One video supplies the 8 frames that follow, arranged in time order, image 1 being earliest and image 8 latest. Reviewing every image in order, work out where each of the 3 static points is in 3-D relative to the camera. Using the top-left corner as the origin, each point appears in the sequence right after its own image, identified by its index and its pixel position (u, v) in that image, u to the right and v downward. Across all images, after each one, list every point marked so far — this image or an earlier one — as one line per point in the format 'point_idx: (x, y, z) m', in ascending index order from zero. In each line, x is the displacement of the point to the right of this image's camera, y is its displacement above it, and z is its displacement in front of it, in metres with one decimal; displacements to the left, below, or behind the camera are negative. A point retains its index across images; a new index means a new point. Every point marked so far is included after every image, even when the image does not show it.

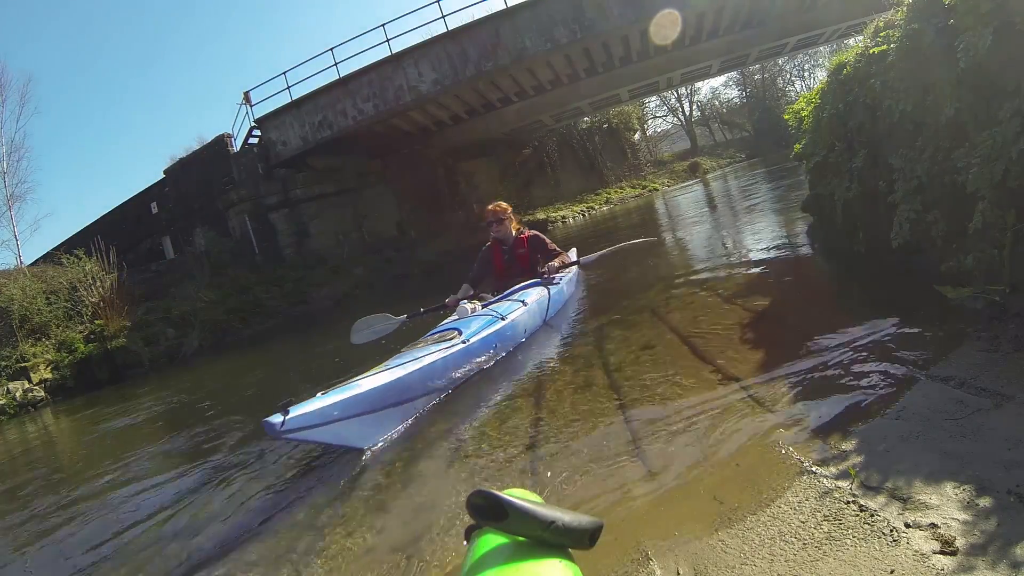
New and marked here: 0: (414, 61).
0: (-1.8, +4.2, +11.3) m
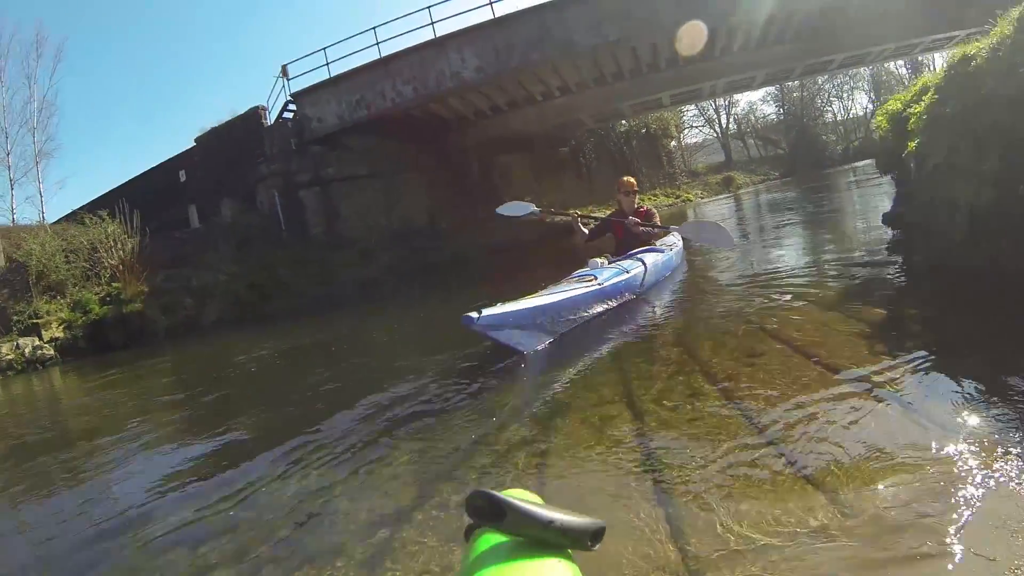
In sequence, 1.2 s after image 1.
0: (-0.9, +4.4, +11.1) m
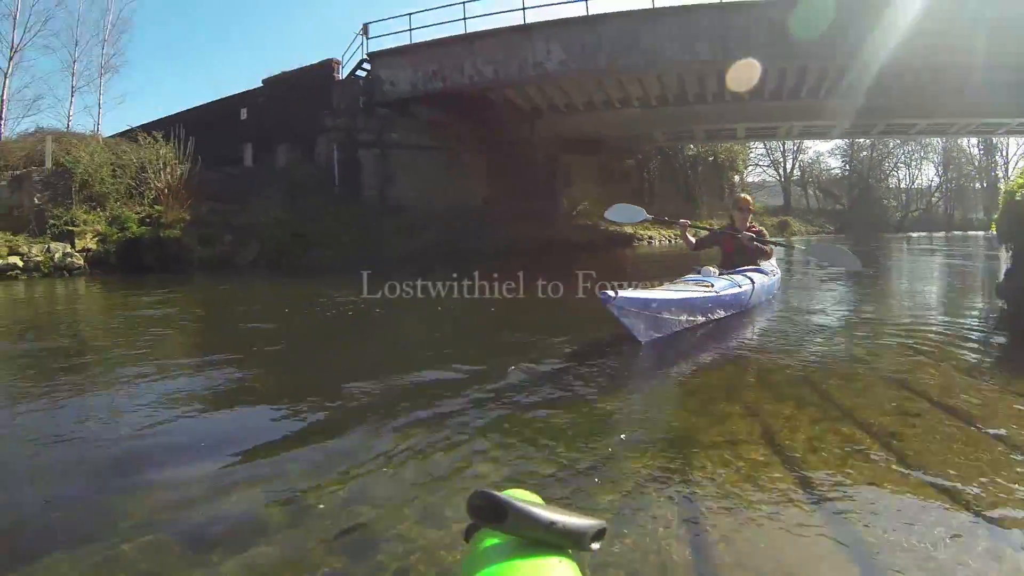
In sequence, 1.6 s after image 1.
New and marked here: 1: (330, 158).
0: (+0.6, +4.5, +10.8) m
1: (-3.5, +2.6, +12.3) m
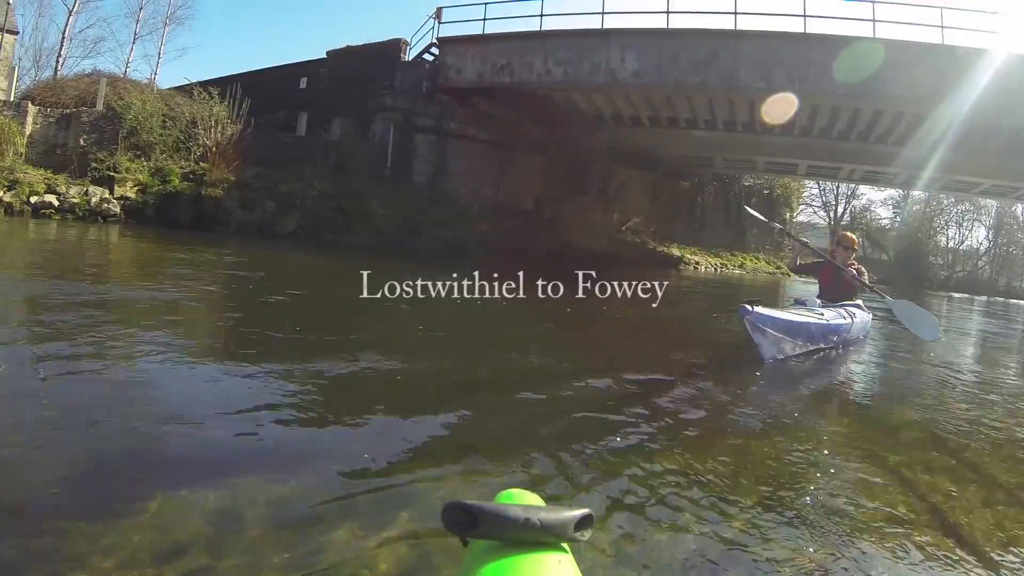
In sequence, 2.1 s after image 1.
0: (+1.9, +4.2, +10.6) m
1: (-2.4, +2.9, +12.1) m
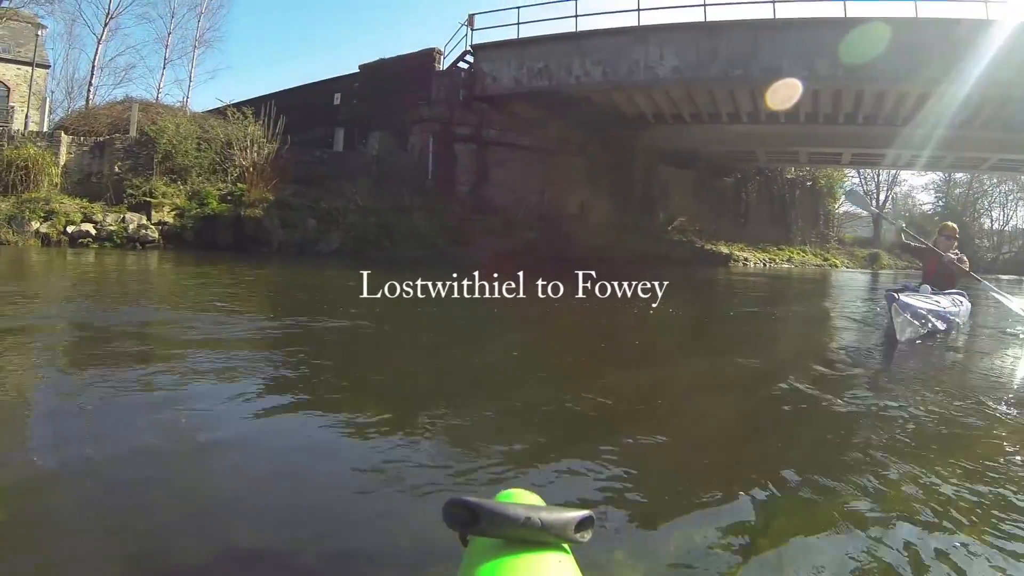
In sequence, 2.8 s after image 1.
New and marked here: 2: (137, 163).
0: (+2.5, +4.2, +10.3) m
1: (-1.7, +2.7, +11.9) m
2: (-7.9, +2.6, +12.9) m
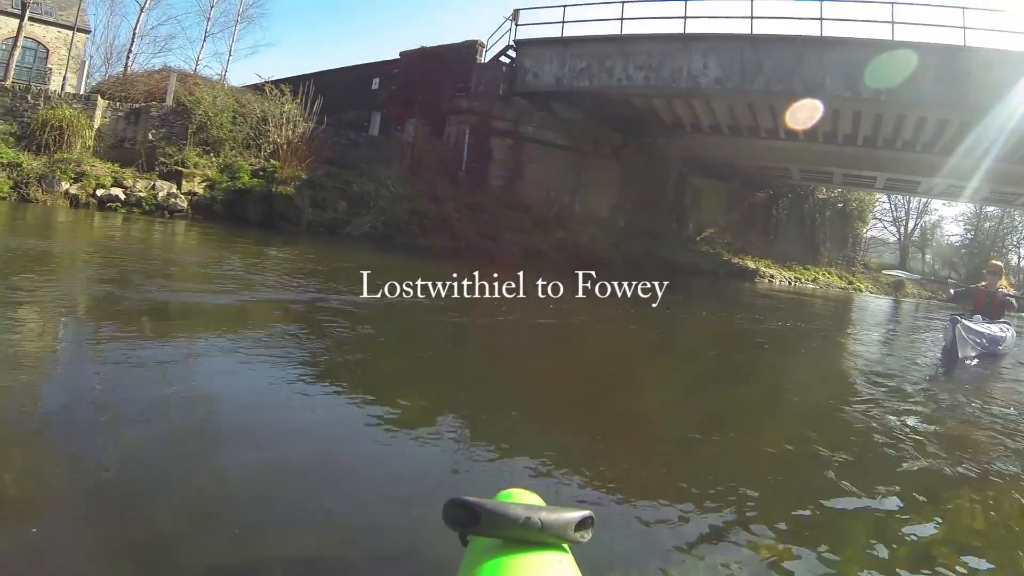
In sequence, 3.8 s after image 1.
0: (+3.2, +4.0, +10.3) m
1: (-1.1, +2.9, +11.9) m
2: (-7.3, +3.3, +13.0) m
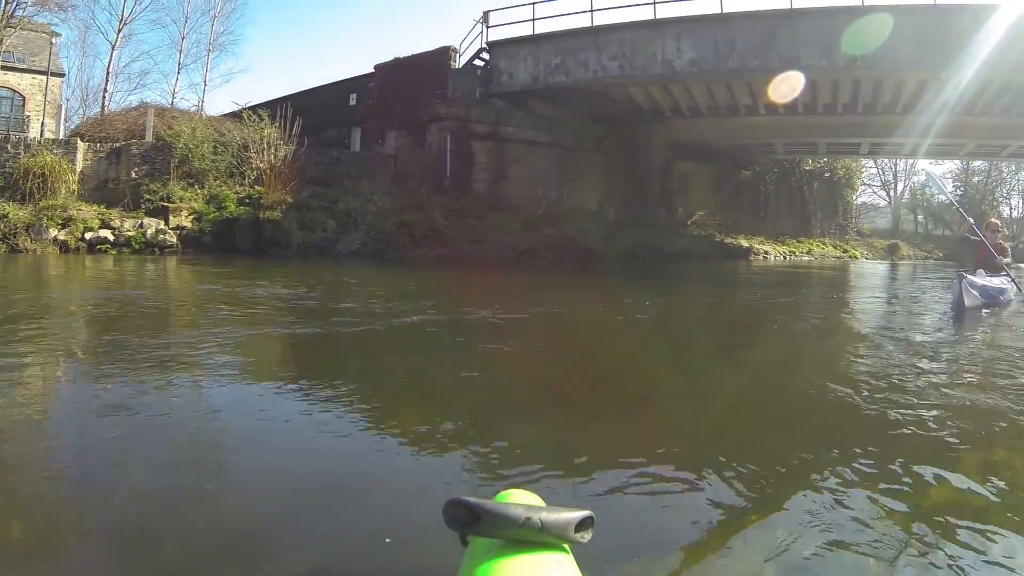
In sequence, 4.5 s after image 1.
0: (+2.8, +4.3, +10.3) m
1: (-1.4, +2.7, +11.9) m
2: (-7.6, +2.5, +13.0) m
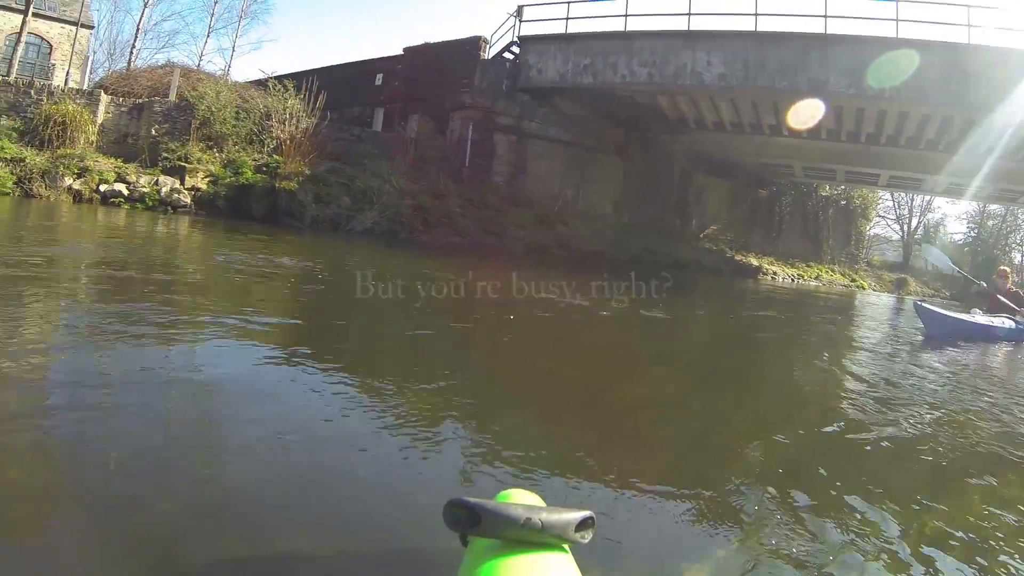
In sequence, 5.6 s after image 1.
0: (+3.3, +4.1, +10.3) m
1: (-1.0, +3.0, +11.9) m
2: (-7.2, +3.4, +13.0) m
